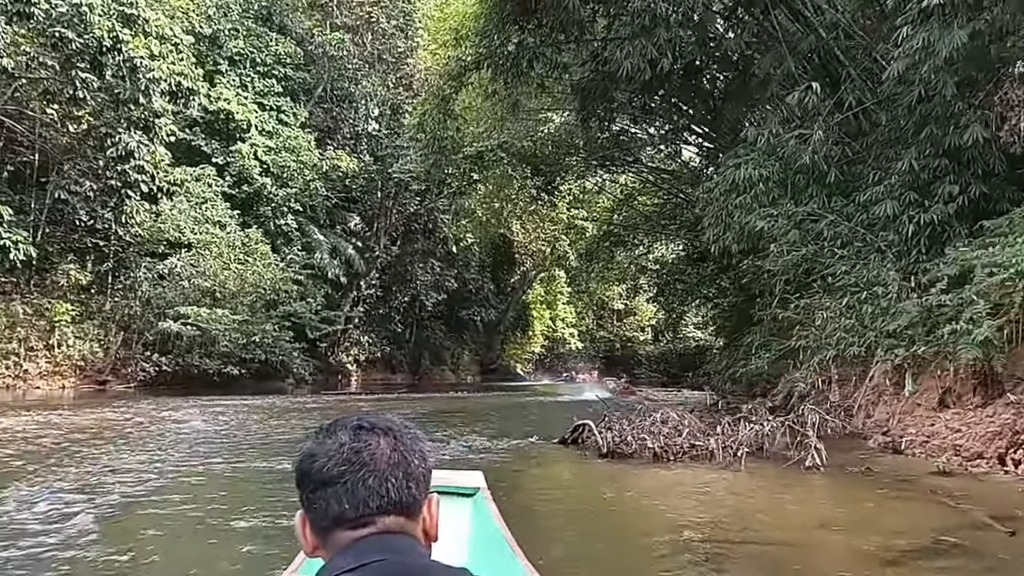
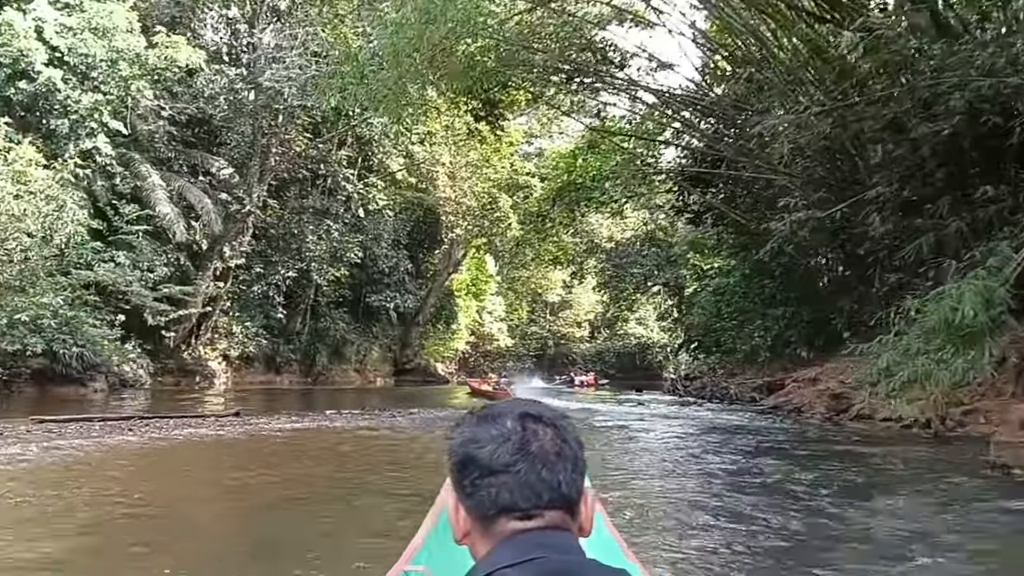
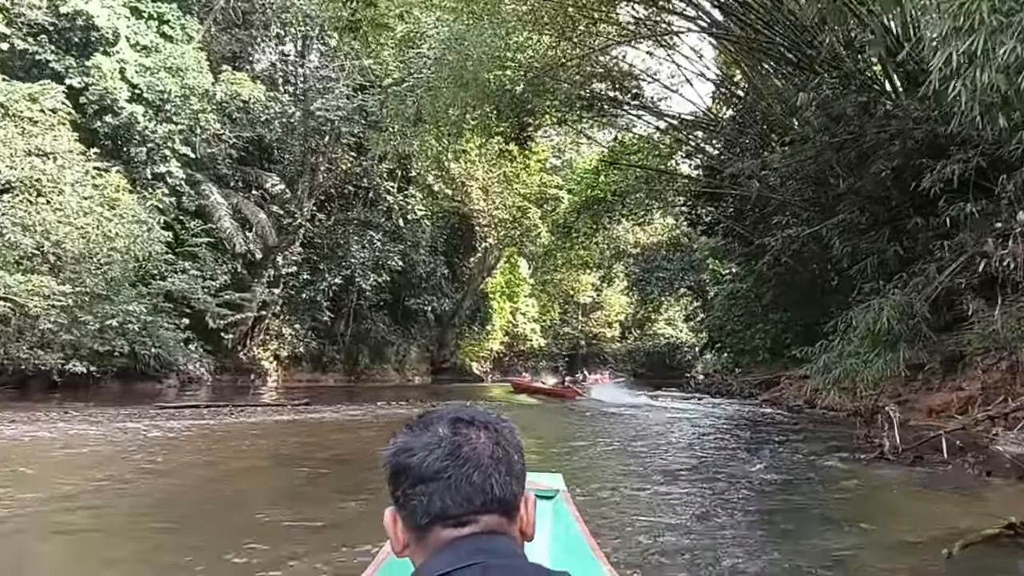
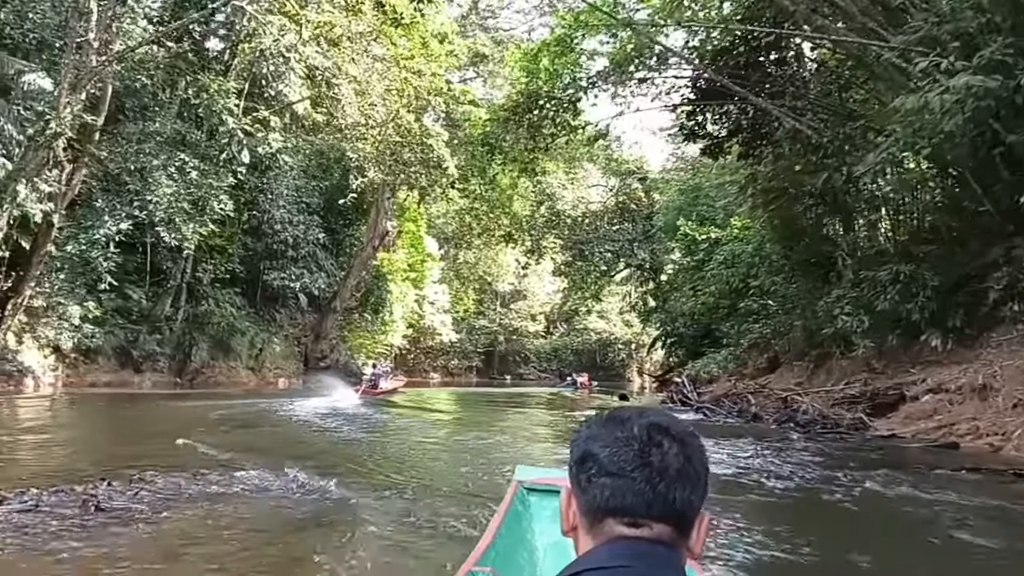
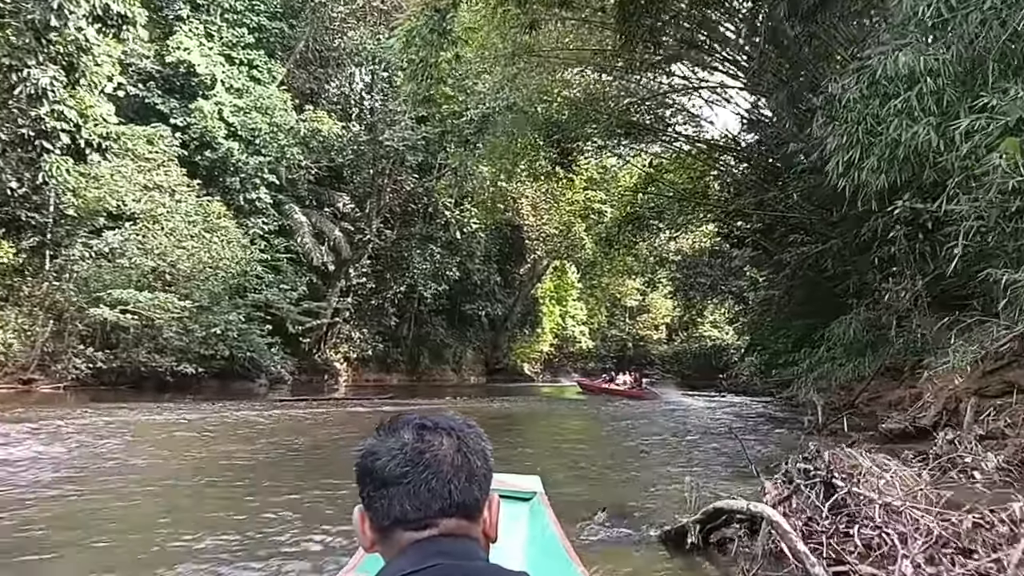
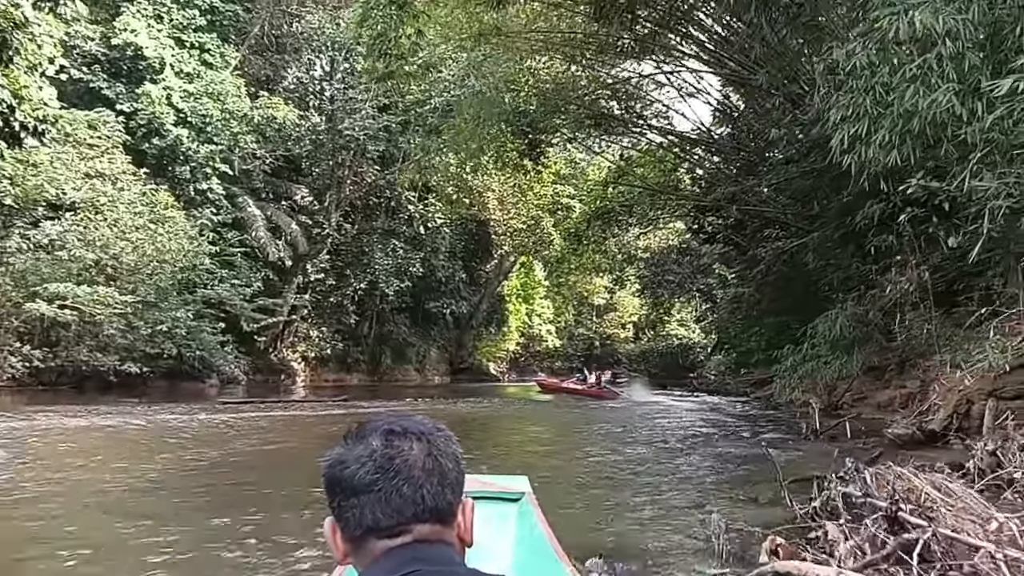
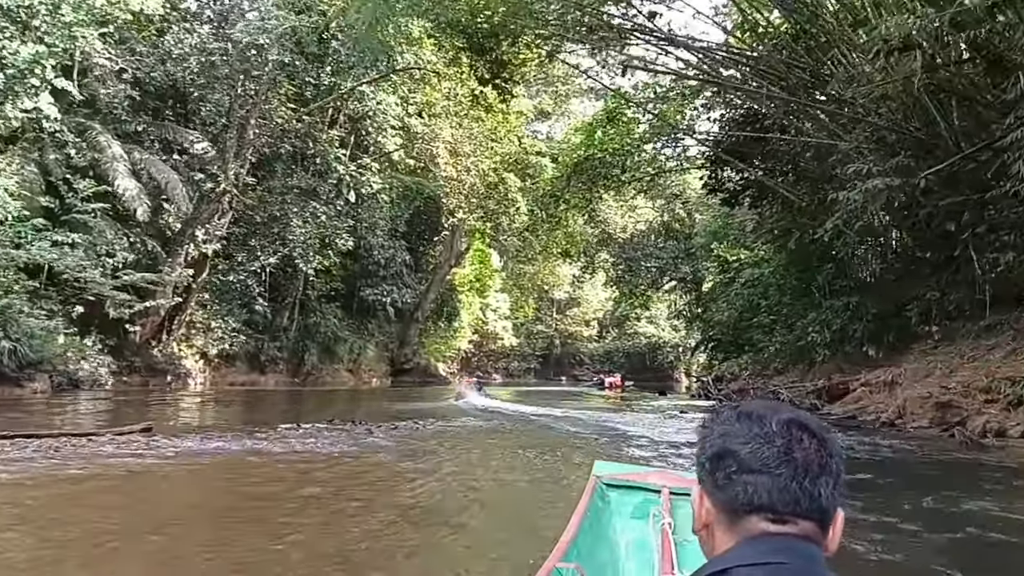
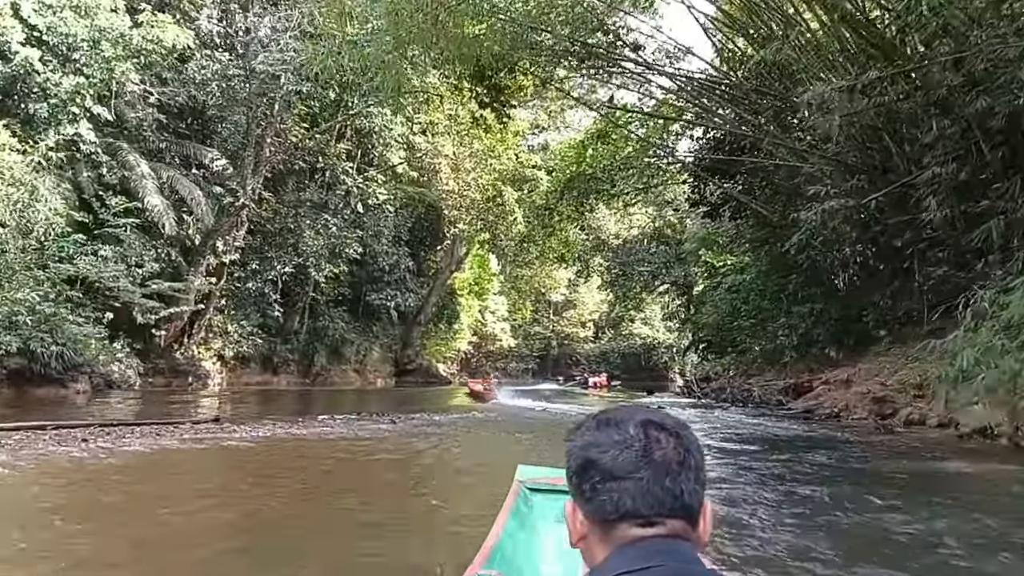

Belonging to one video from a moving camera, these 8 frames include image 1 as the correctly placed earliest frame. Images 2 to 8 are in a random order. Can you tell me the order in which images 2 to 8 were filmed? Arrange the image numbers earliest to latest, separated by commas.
5, 6, 3, 2, 8, 7, 4
